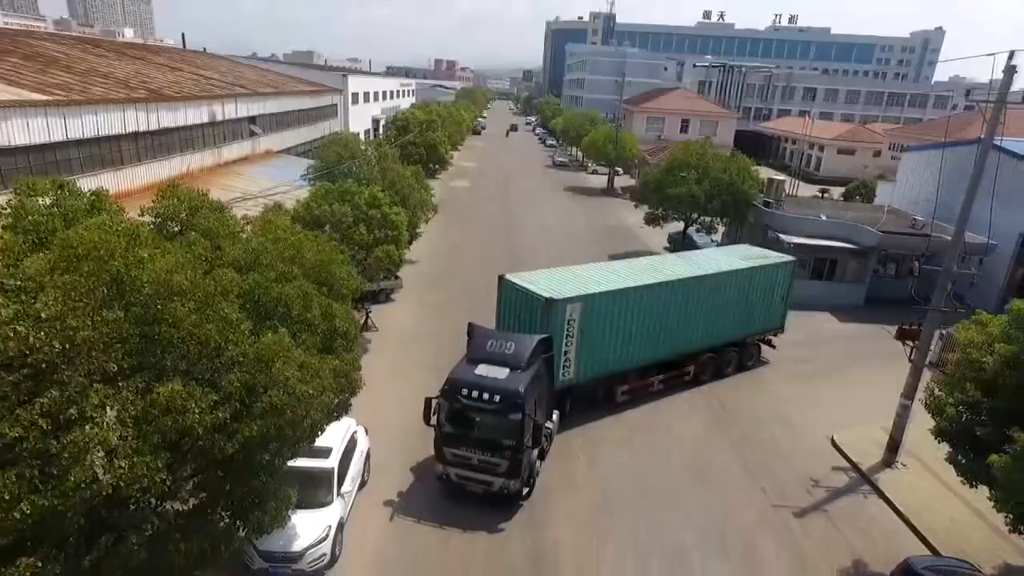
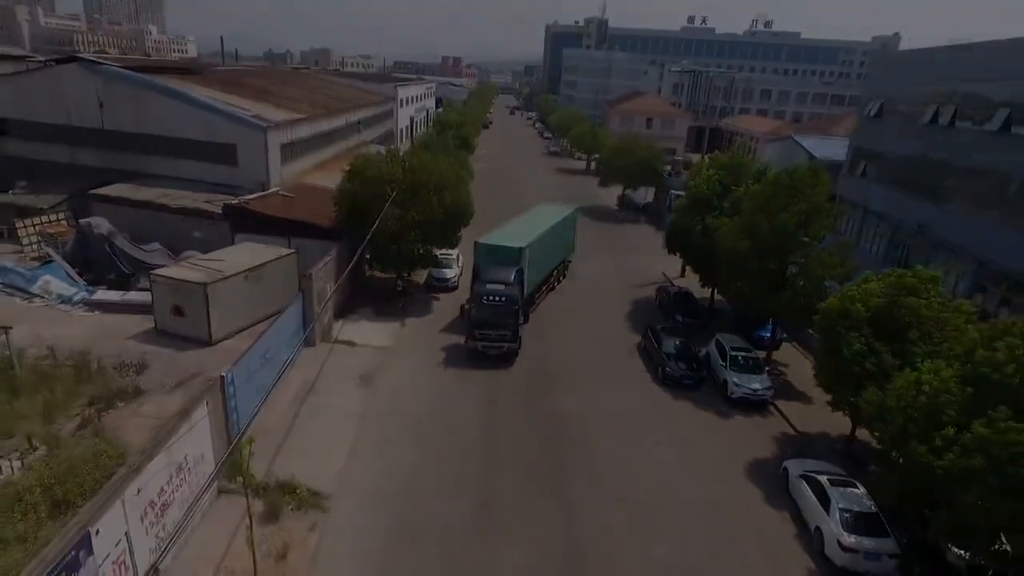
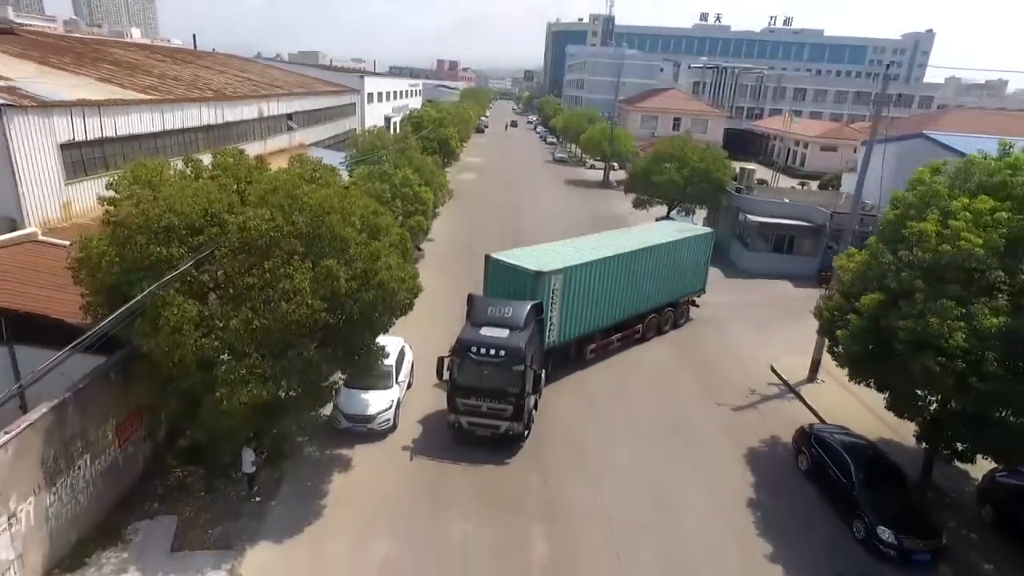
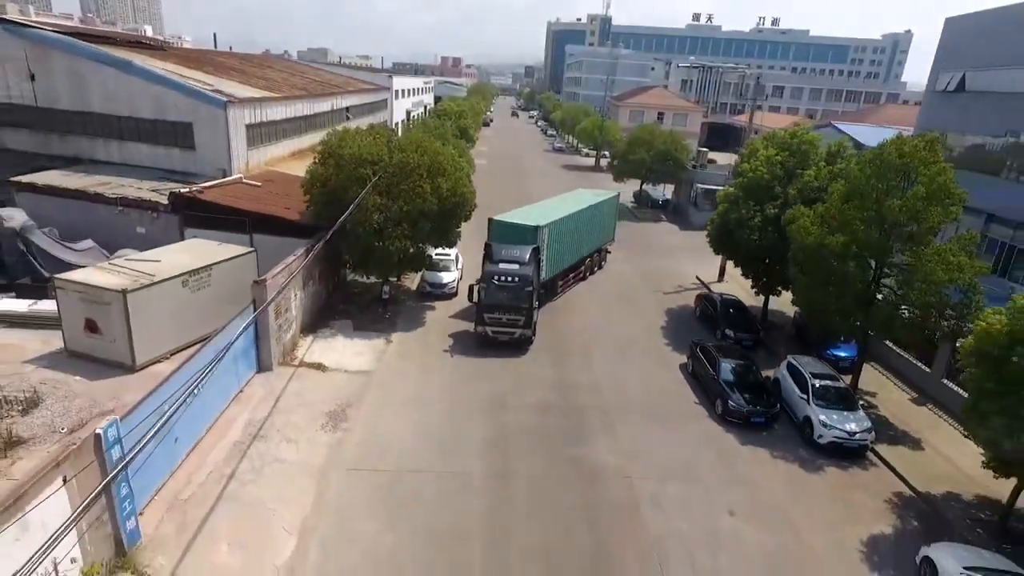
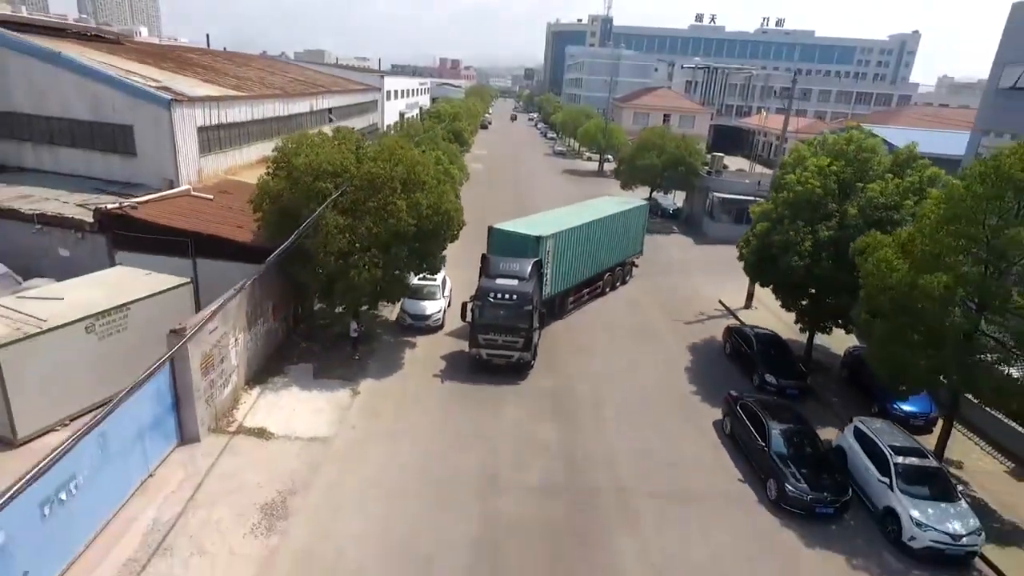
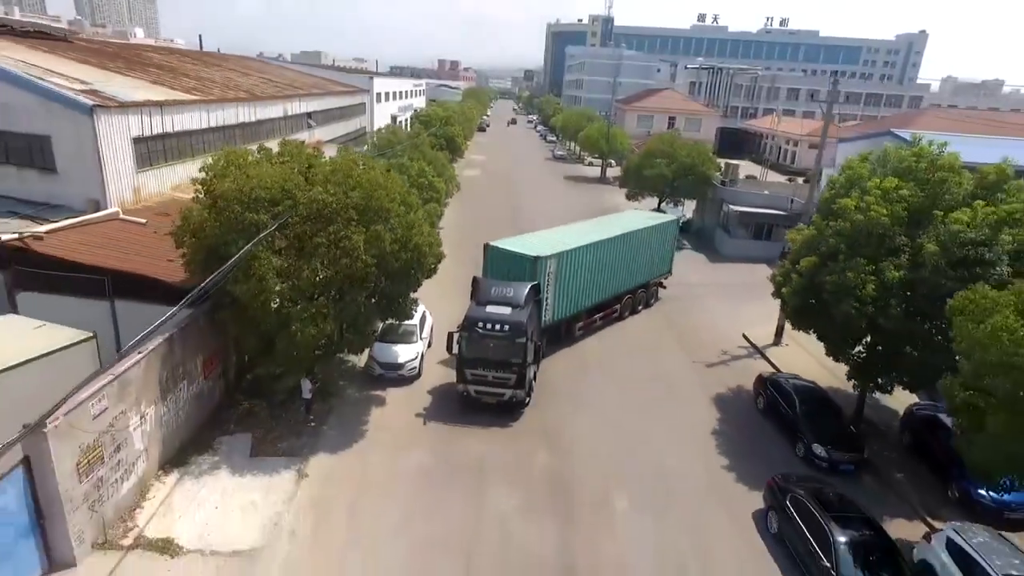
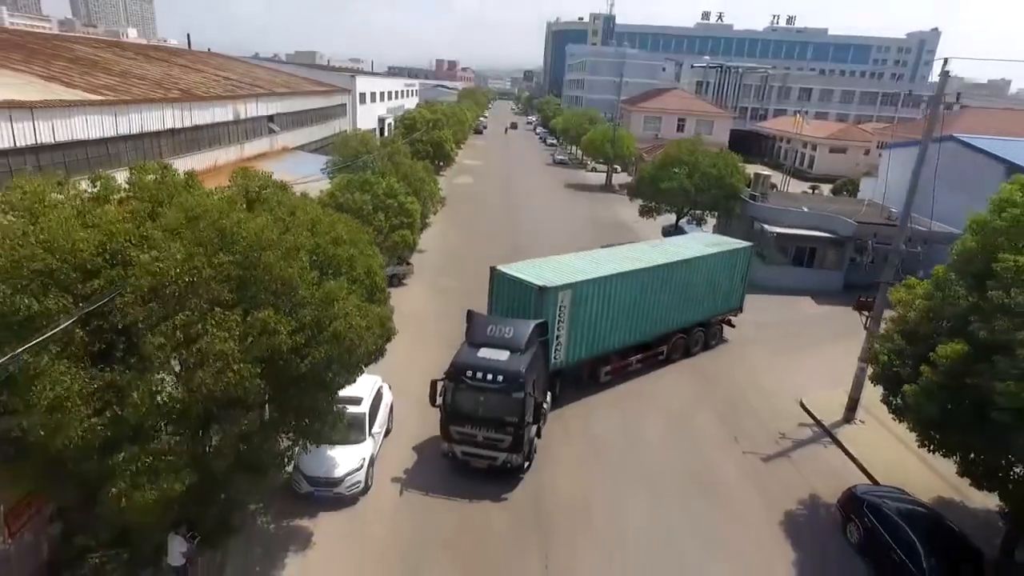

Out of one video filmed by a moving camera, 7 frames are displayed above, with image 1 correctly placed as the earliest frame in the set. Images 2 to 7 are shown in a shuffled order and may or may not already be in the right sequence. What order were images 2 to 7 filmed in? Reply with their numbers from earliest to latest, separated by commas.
7, 3, 6, 5, 4, 2
